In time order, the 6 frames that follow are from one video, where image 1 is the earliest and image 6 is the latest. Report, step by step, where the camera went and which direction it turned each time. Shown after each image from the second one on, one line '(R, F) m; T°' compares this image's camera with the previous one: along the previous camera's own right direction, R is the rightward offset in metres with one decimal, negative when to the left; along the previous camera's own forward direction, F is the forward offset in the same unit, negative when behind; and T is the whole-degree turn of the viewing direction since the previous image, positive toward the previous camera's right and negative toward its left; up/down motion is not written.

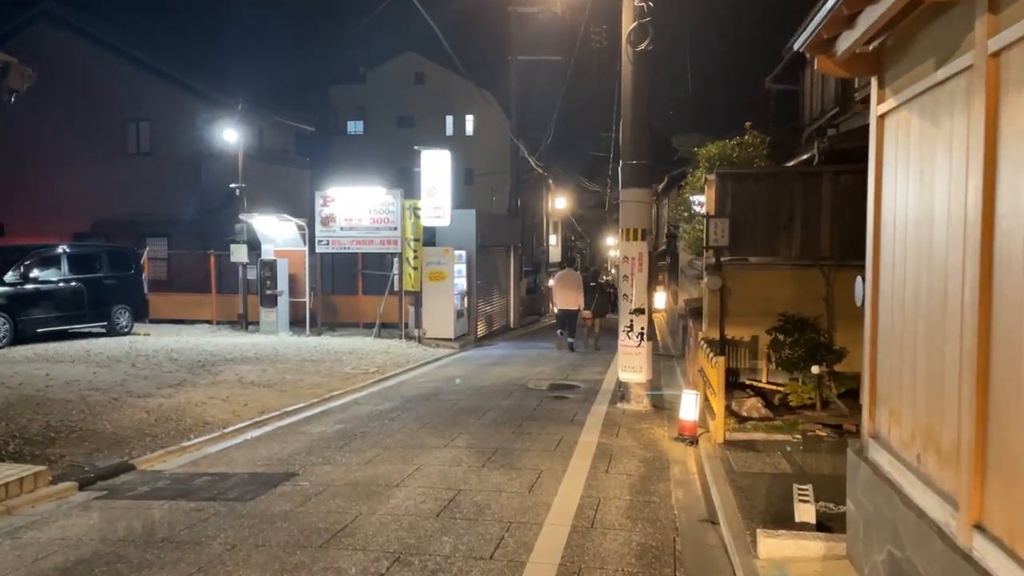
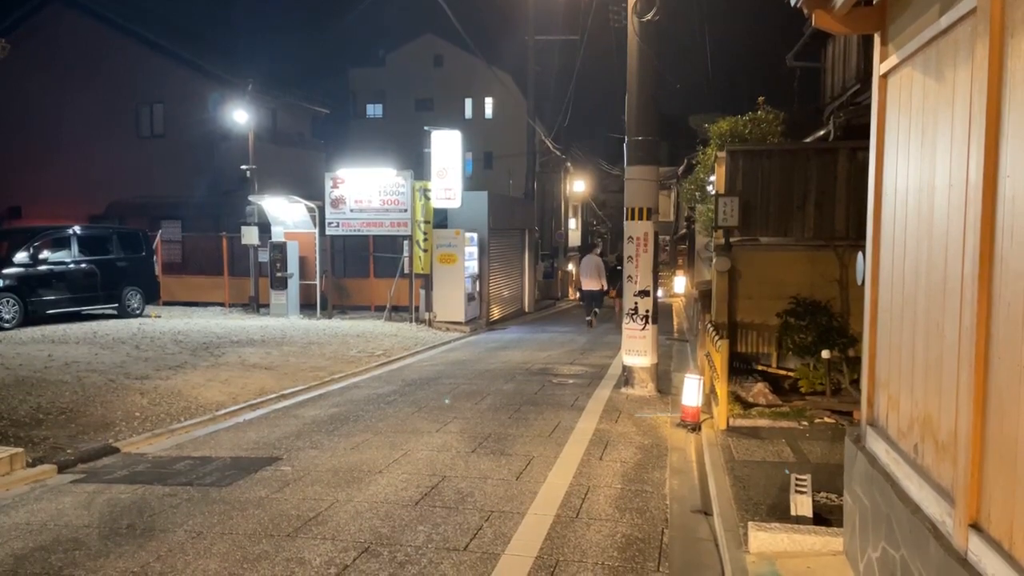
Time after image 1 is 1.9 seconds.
(+0.3, +0.3) m; -2°
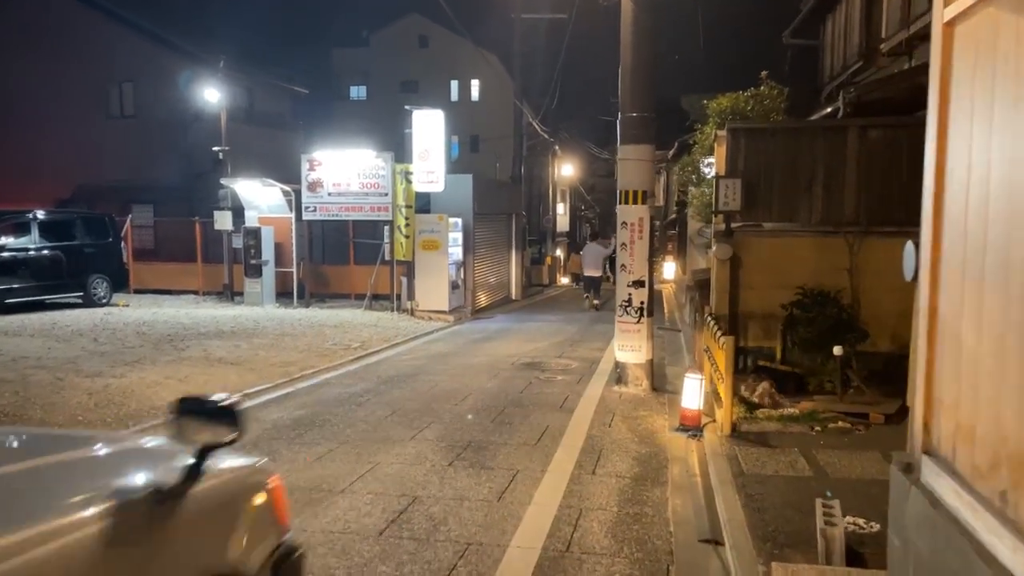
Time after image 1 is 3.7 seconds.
(+0.1, +0.8) m; +1°
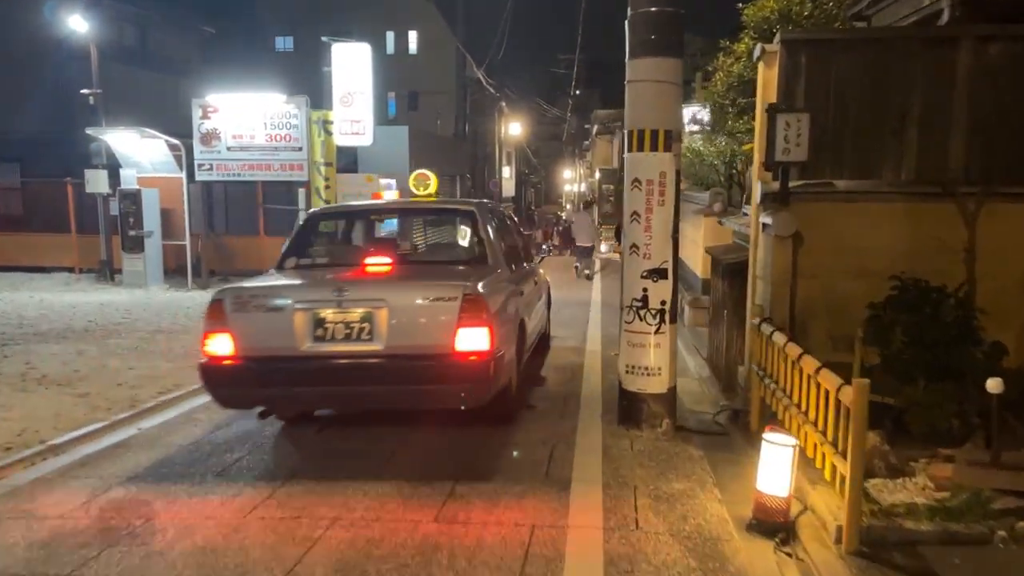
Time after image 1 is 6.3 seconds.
(-0.1, +3.4) m; +4°
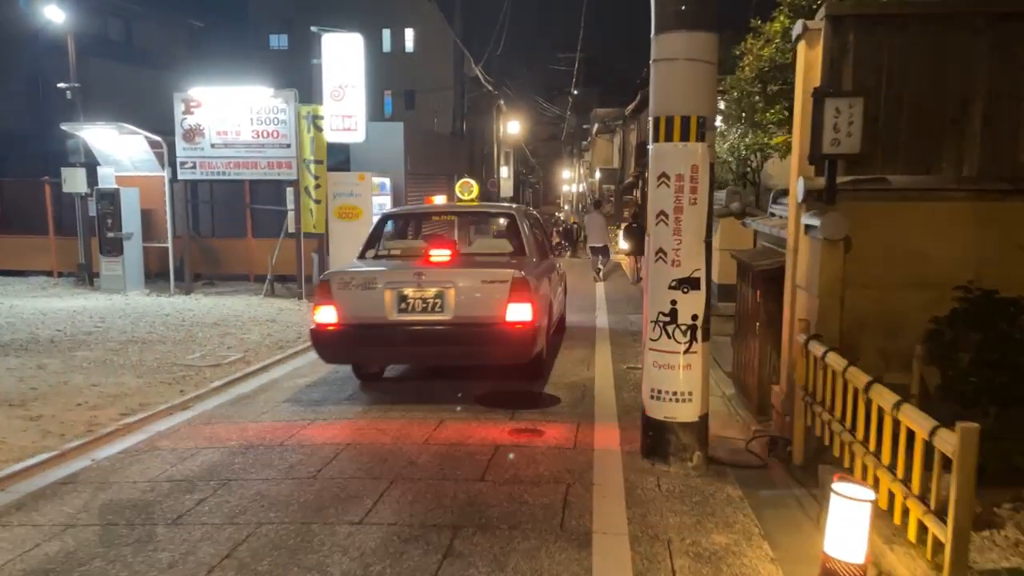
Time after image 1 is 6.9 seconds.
(-0.1, +0.9) m; 0°
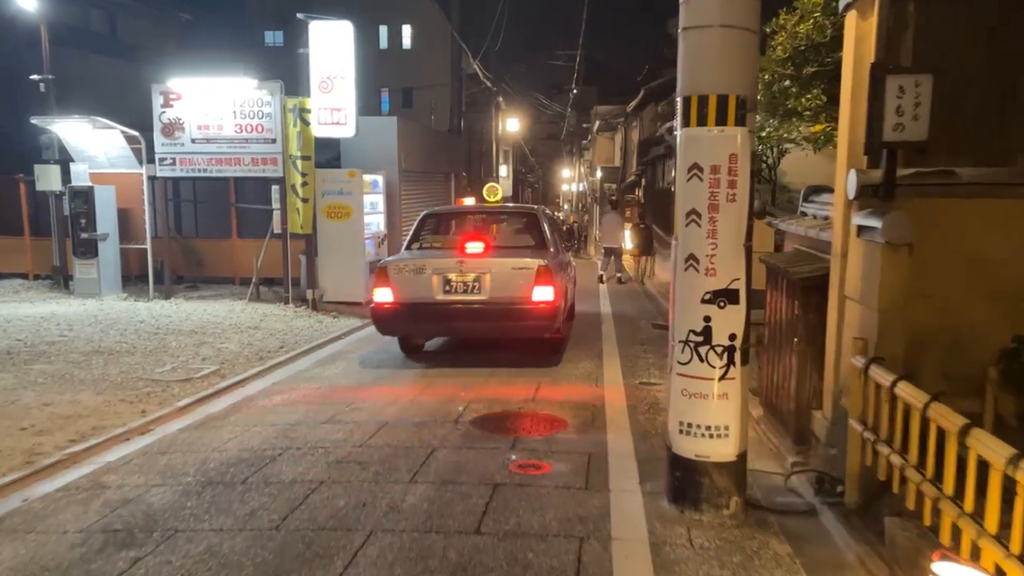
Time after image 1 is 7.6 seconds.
(0.0, +0.9) m; 0°
